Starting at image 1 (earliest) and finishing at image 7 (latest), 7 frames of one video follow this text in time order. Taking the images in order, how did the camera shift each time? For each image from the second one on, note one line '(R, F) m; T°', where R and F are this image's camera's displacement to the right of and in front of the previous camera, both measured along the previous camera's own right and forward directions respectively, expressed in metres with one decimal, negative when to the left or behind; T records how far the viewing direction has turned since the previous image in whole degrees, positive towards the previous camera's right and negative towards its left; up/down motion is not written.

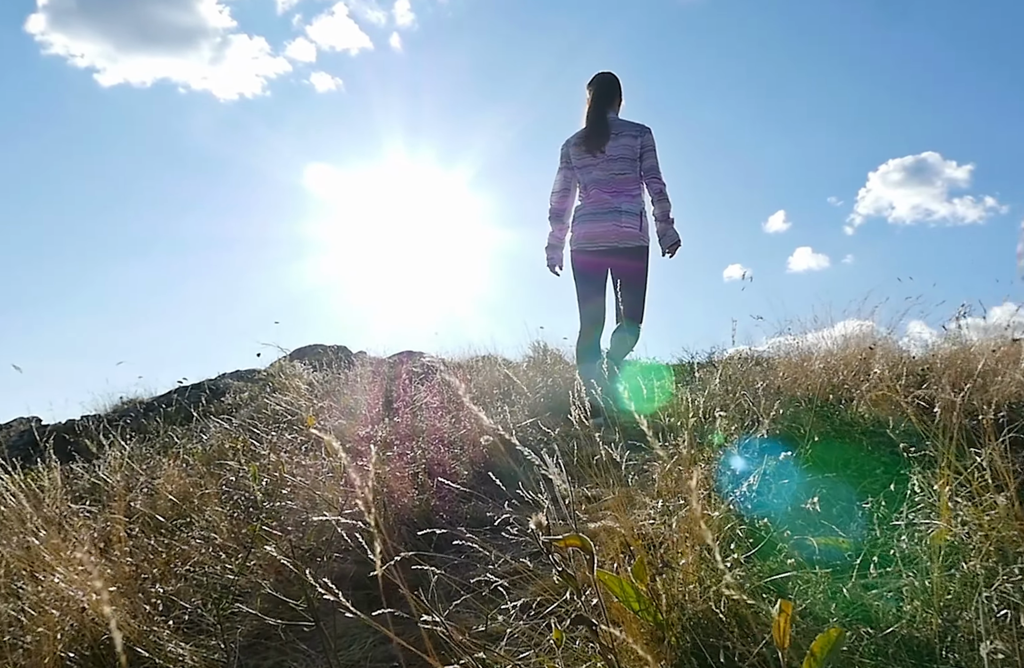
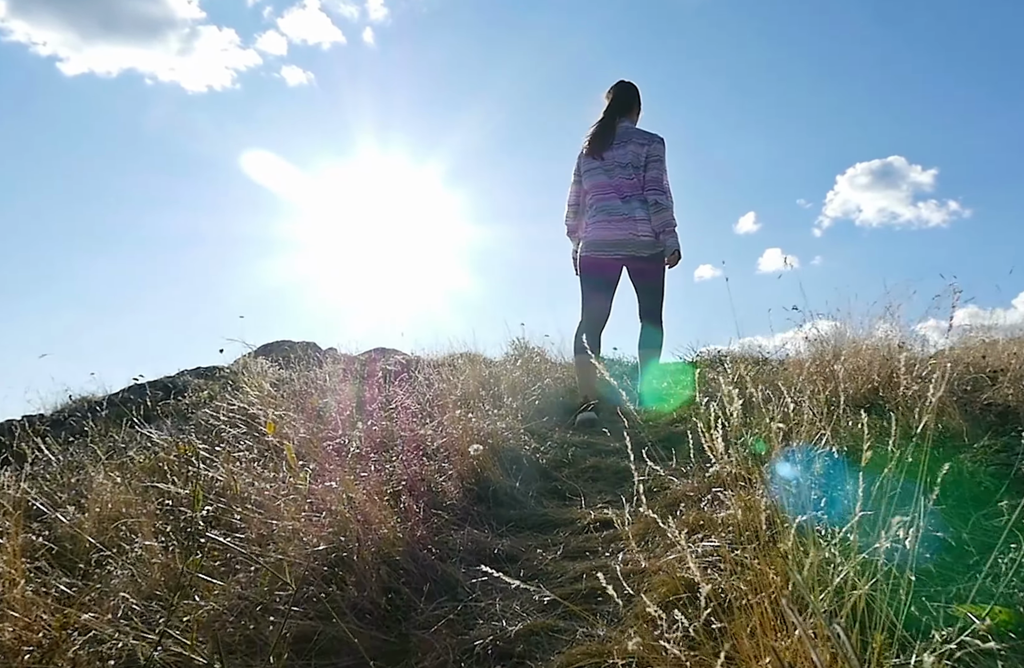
(-0.1, +0.6) m; +2°
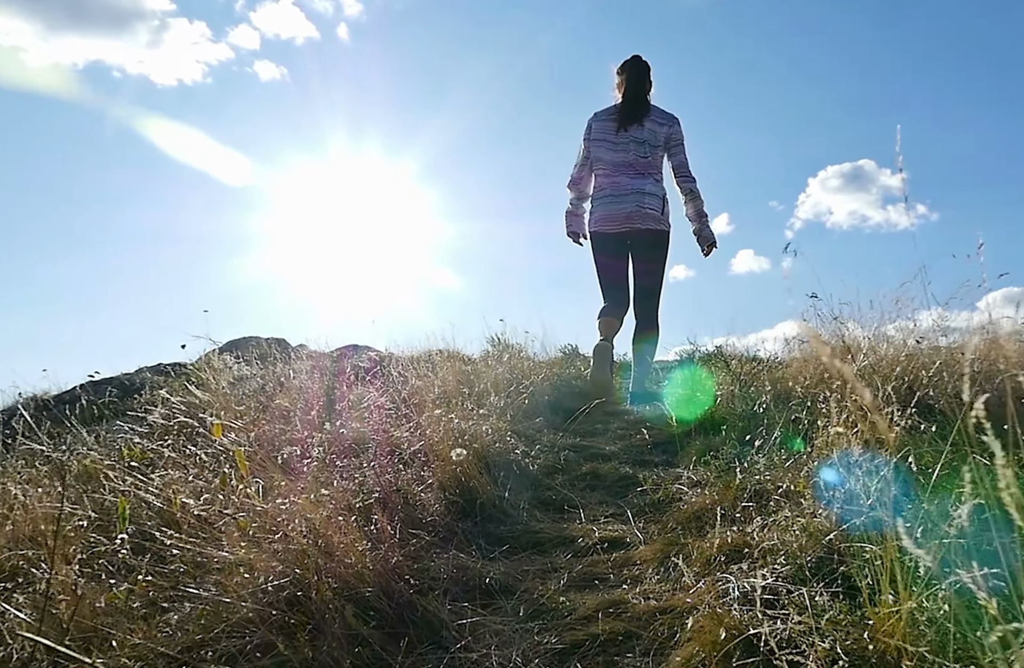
(-0.1, +0.4) m; +2°
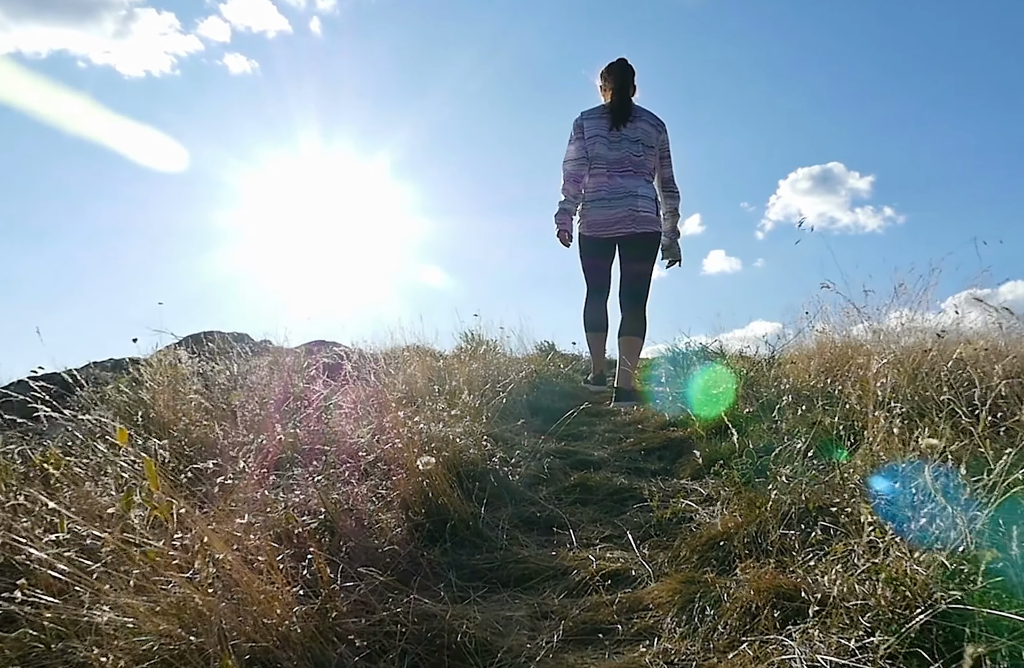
(0.0, +0.5) m; +2°
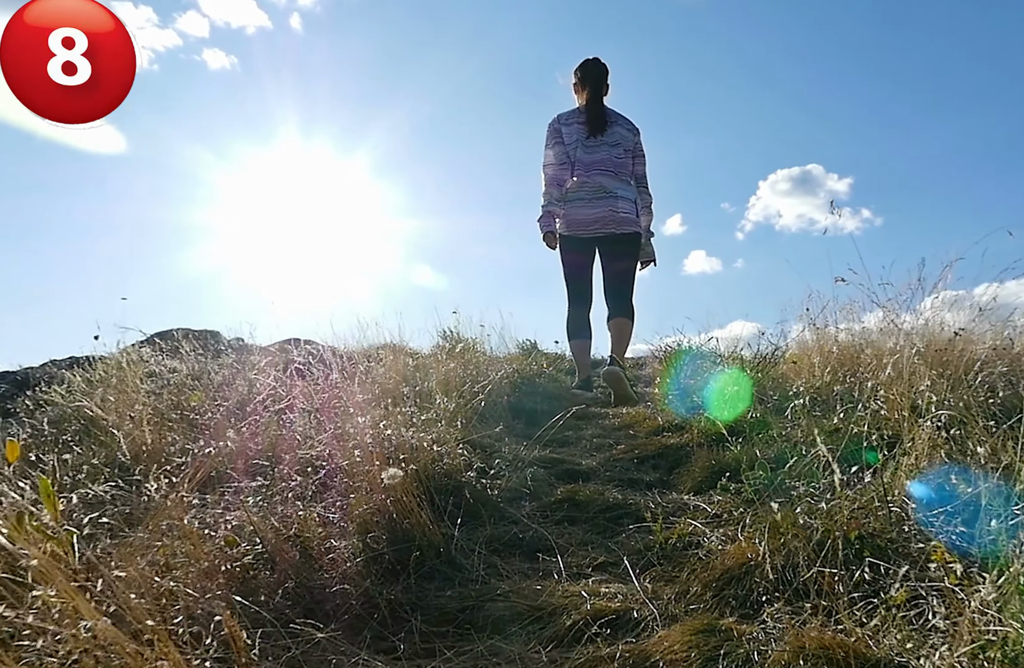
(0.0, +0.4) m; +2°
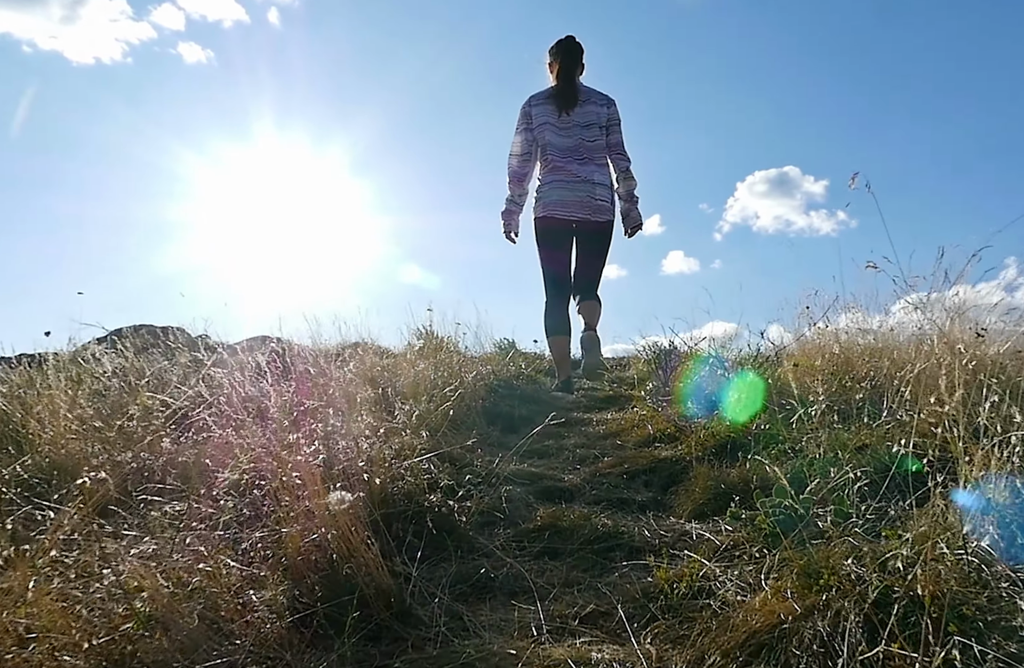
(0.0, +0.4) m; +2°
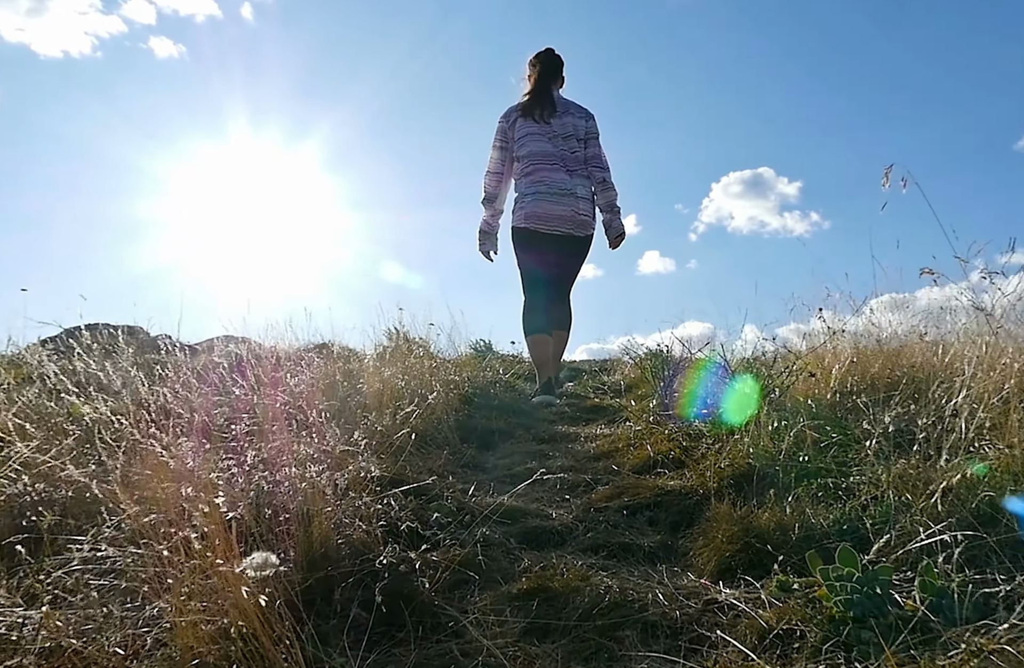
(0.0, +0.5) m; +2°
